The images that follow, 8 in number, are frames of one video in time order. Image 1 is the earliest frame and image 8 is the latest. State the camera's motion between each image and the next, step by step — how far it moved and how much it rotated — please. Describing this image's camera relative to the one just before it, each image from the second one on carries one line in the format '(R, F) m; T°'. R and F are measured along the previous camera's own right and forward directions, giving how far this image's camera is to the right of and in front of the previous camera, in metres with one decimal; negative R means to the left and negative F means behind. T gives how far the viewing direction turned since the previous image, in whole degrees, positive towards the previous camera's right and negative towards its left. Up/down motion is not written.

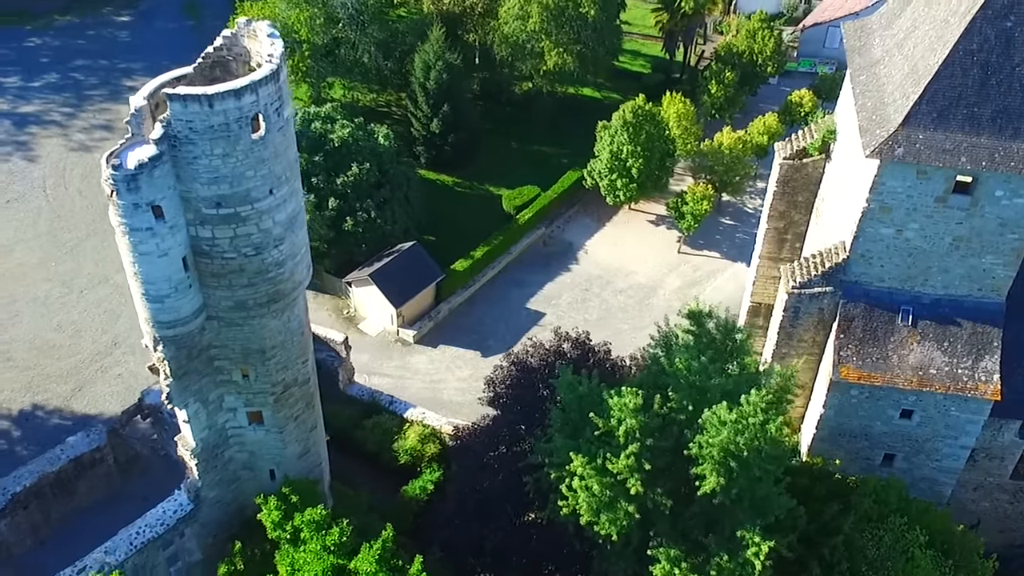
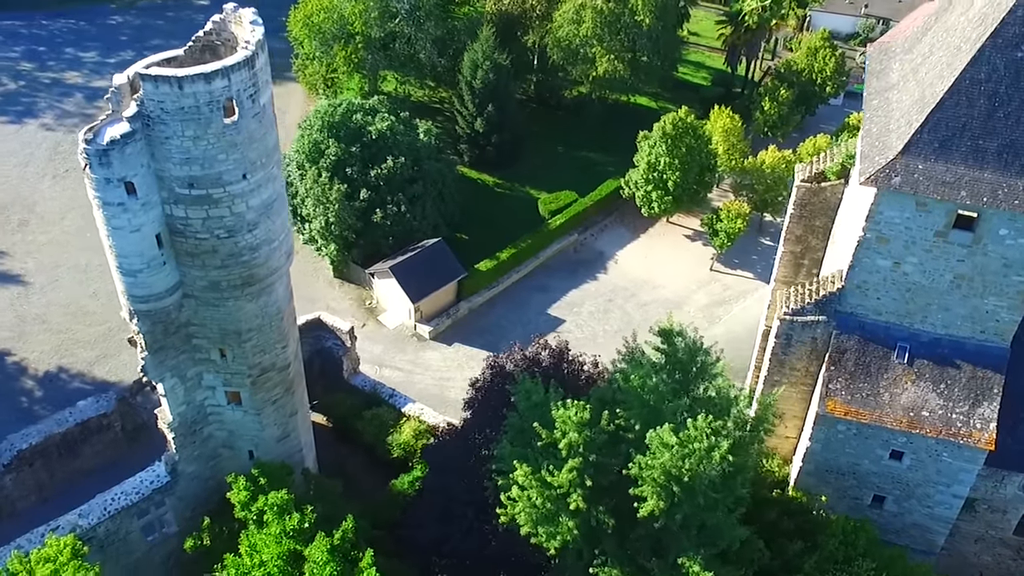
(+2.8, +0.3) m; -7°
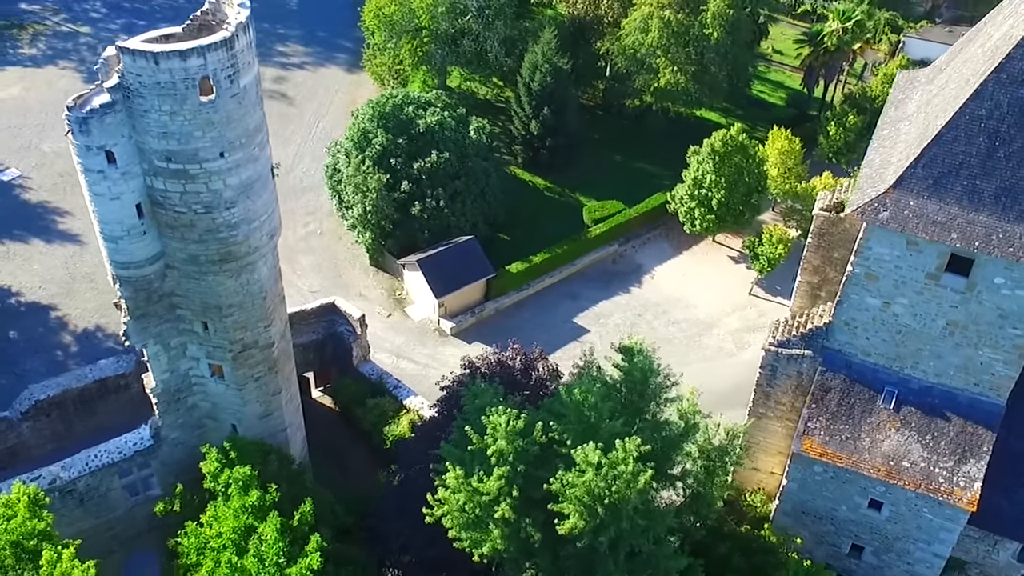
(+3.3, +0.5) m; -8°
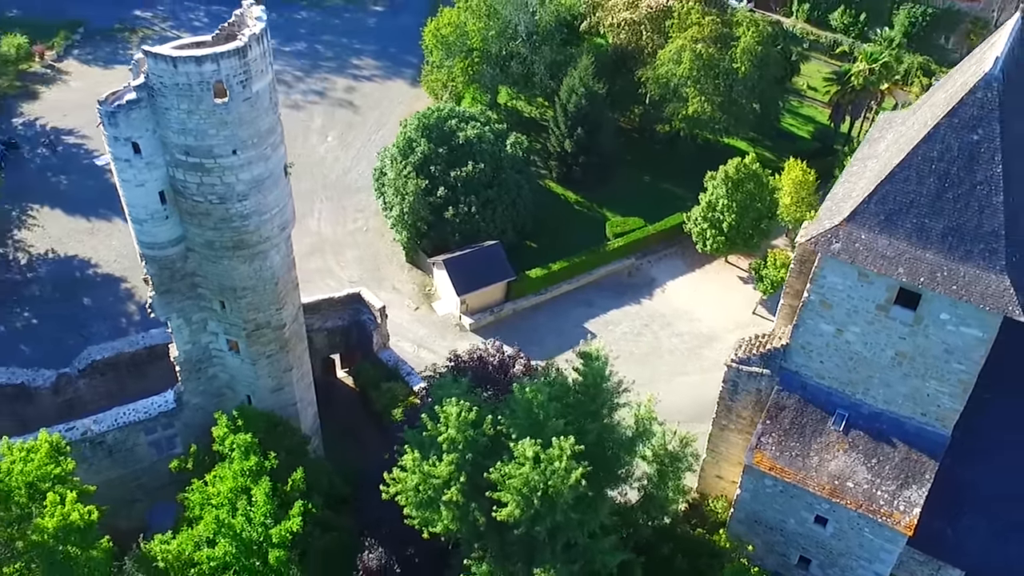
(+2.7, -1.5) m; -6°
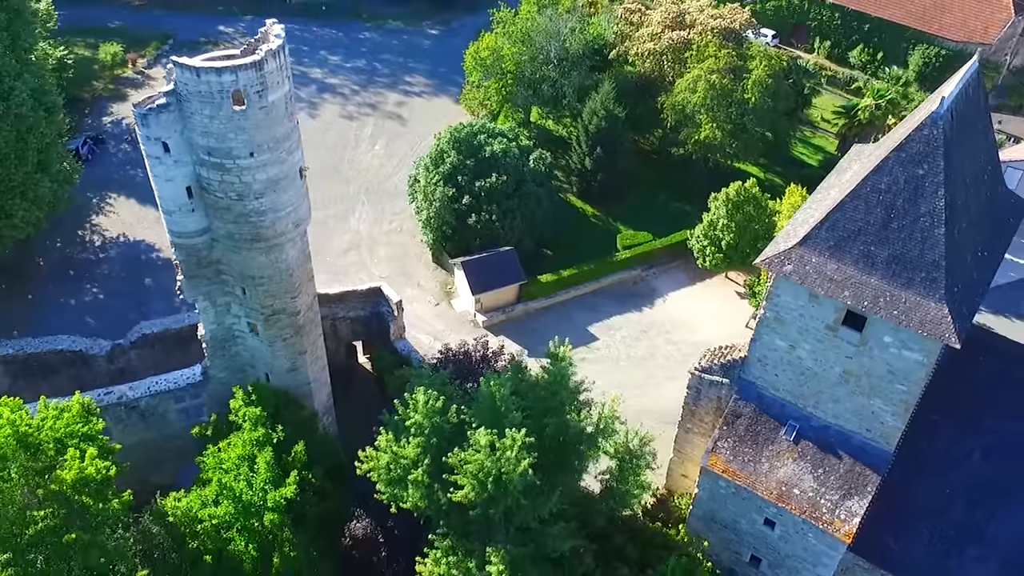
(+2.5, -1.9) m; -5°
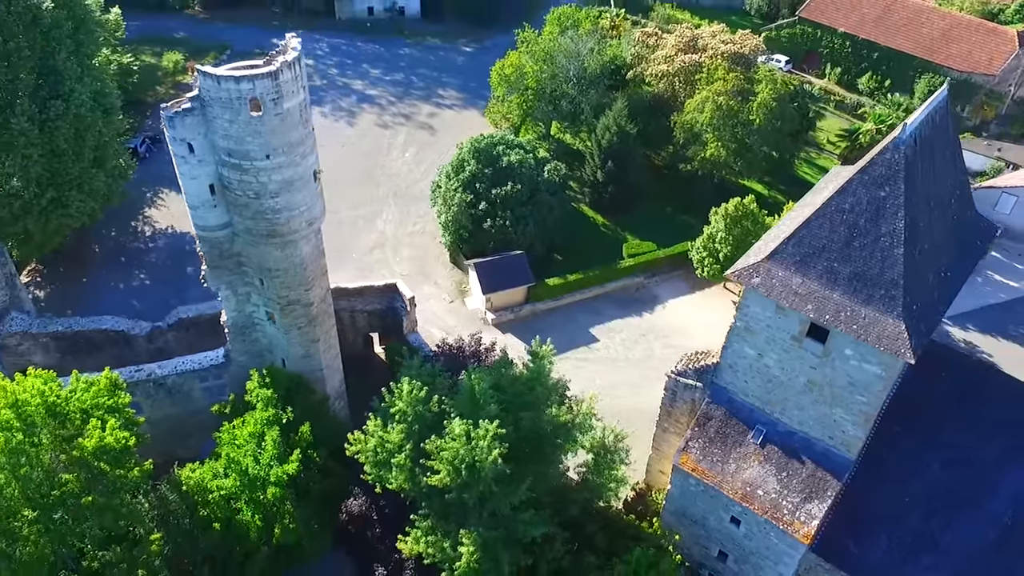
(+1.8, -1.6) m; -4°
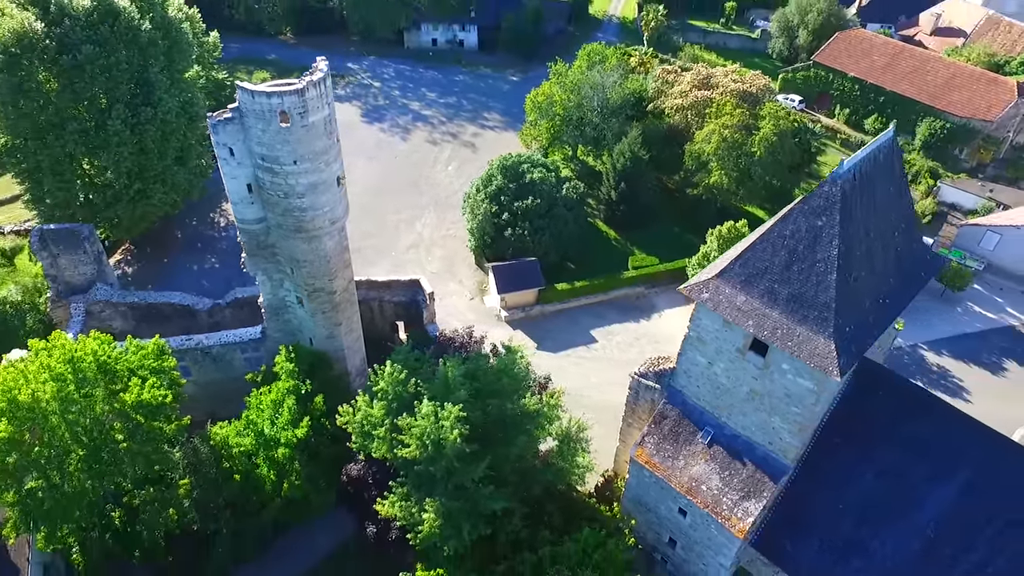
(+3.8, -3.0) m; -7°
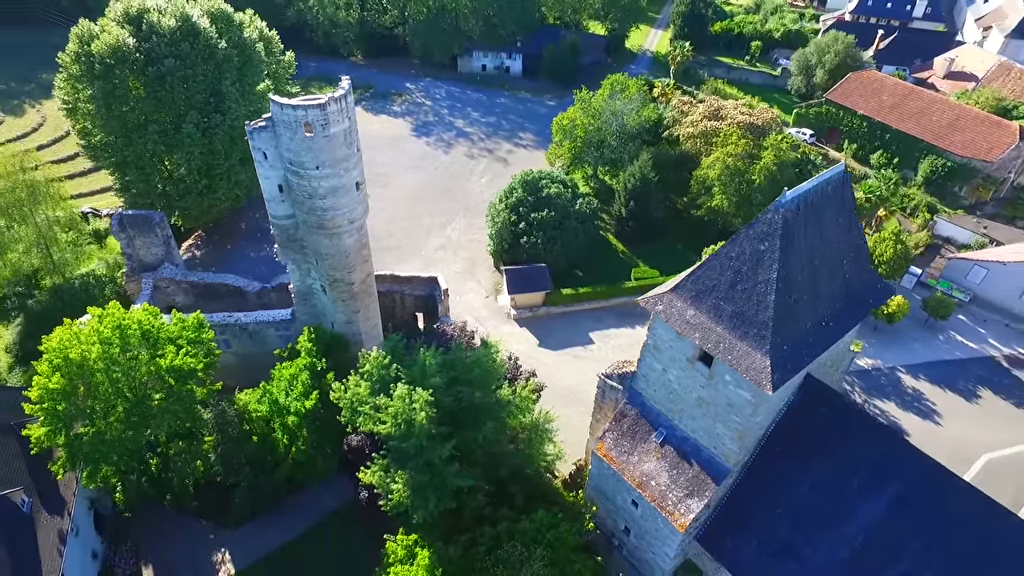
(+5.2, -2.7) m; -9°
